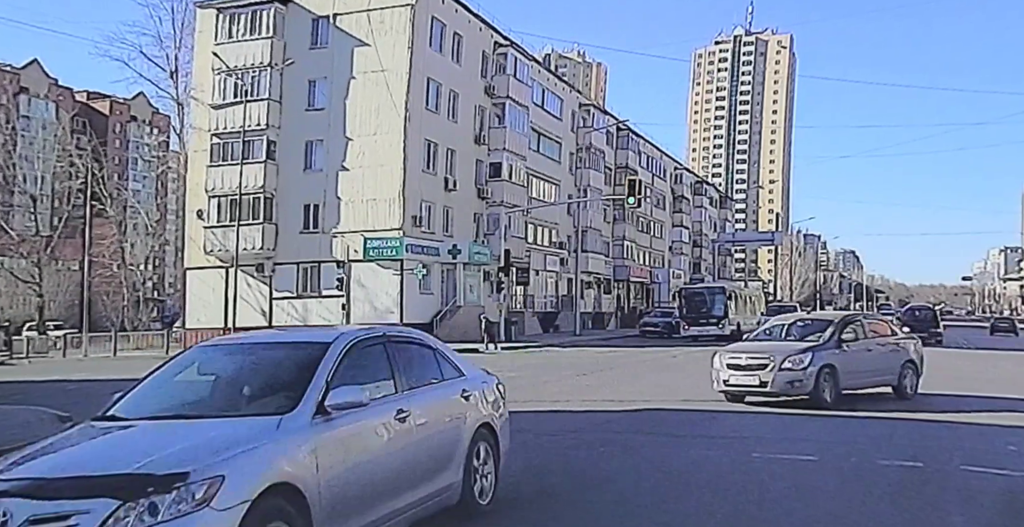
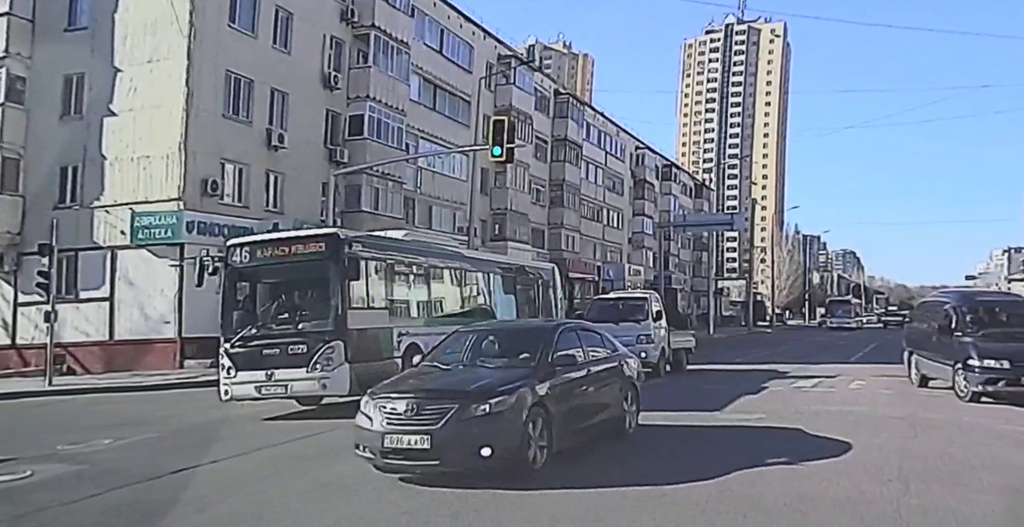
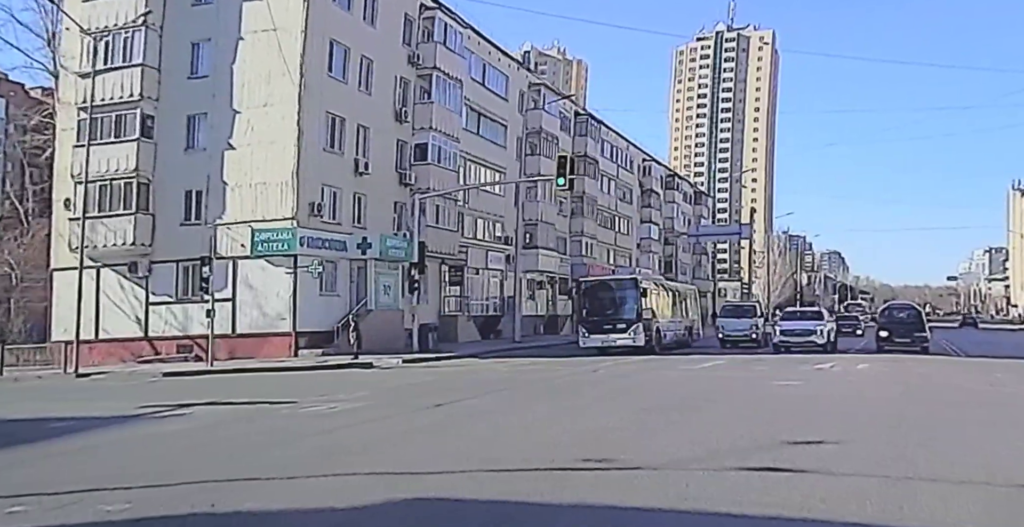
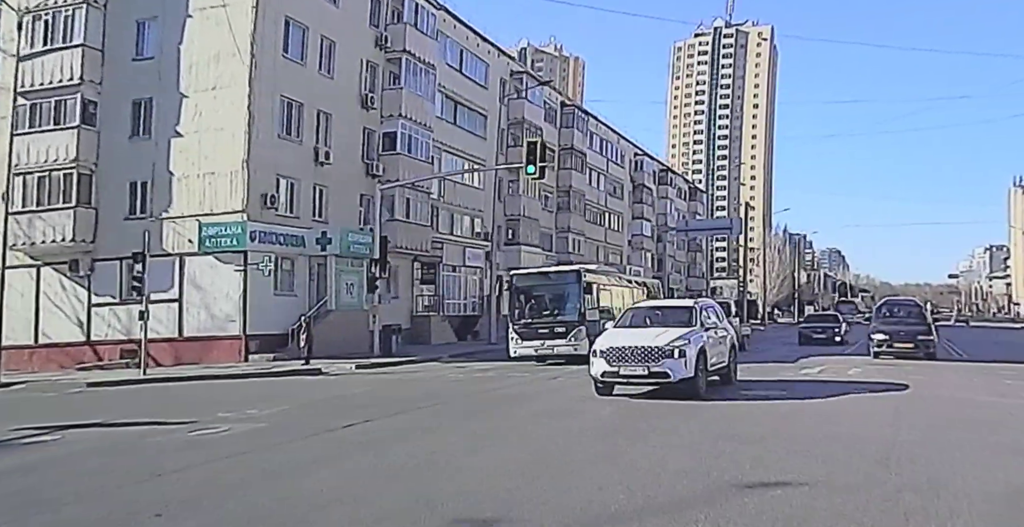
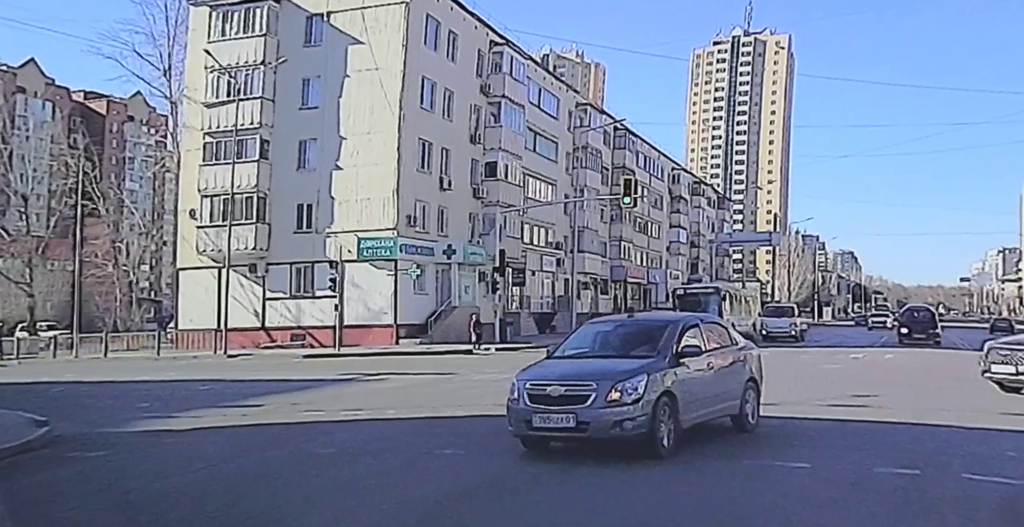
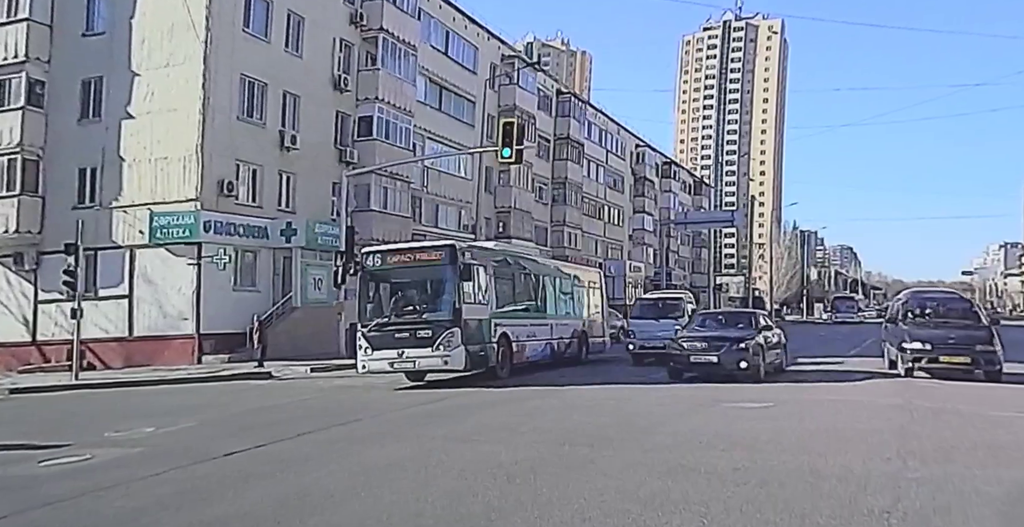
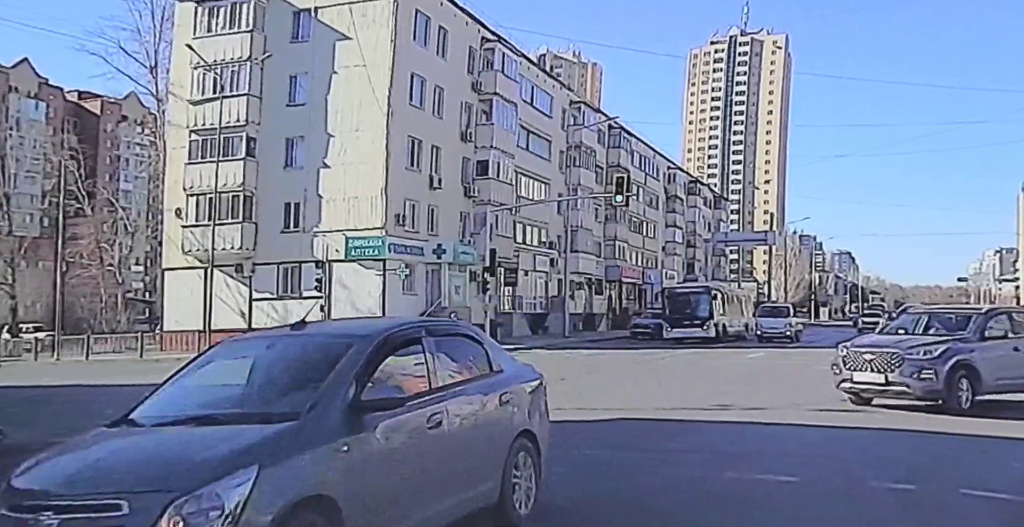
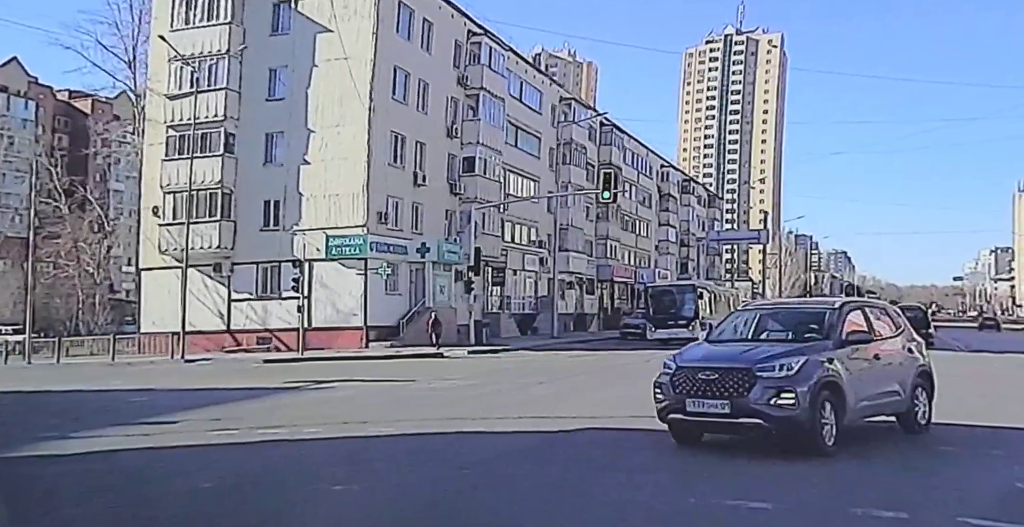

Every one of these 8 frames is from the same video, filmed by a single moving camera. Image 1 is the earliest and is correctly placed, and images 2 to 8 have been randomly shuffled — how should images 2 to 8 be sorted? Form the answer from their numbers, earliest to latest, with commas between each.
5, 7, 8, 3, 4, 6, 2
